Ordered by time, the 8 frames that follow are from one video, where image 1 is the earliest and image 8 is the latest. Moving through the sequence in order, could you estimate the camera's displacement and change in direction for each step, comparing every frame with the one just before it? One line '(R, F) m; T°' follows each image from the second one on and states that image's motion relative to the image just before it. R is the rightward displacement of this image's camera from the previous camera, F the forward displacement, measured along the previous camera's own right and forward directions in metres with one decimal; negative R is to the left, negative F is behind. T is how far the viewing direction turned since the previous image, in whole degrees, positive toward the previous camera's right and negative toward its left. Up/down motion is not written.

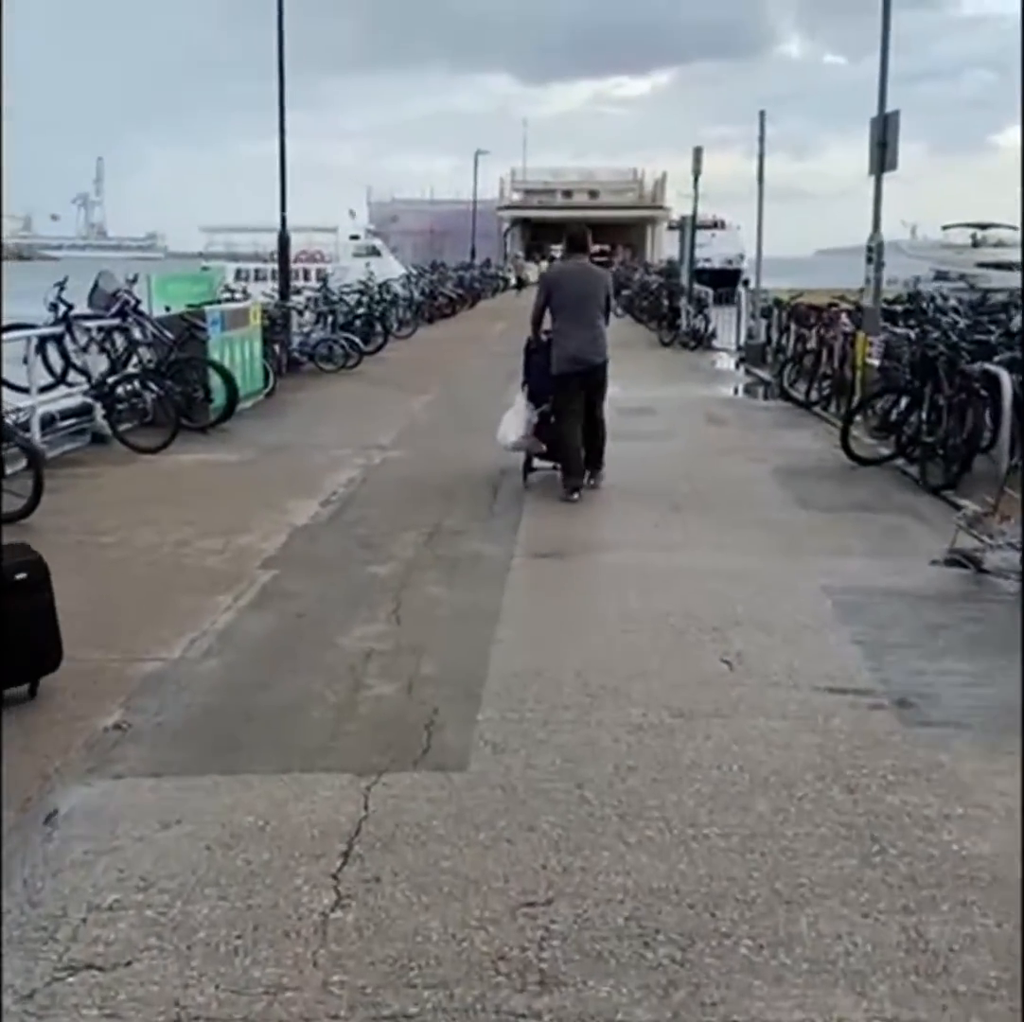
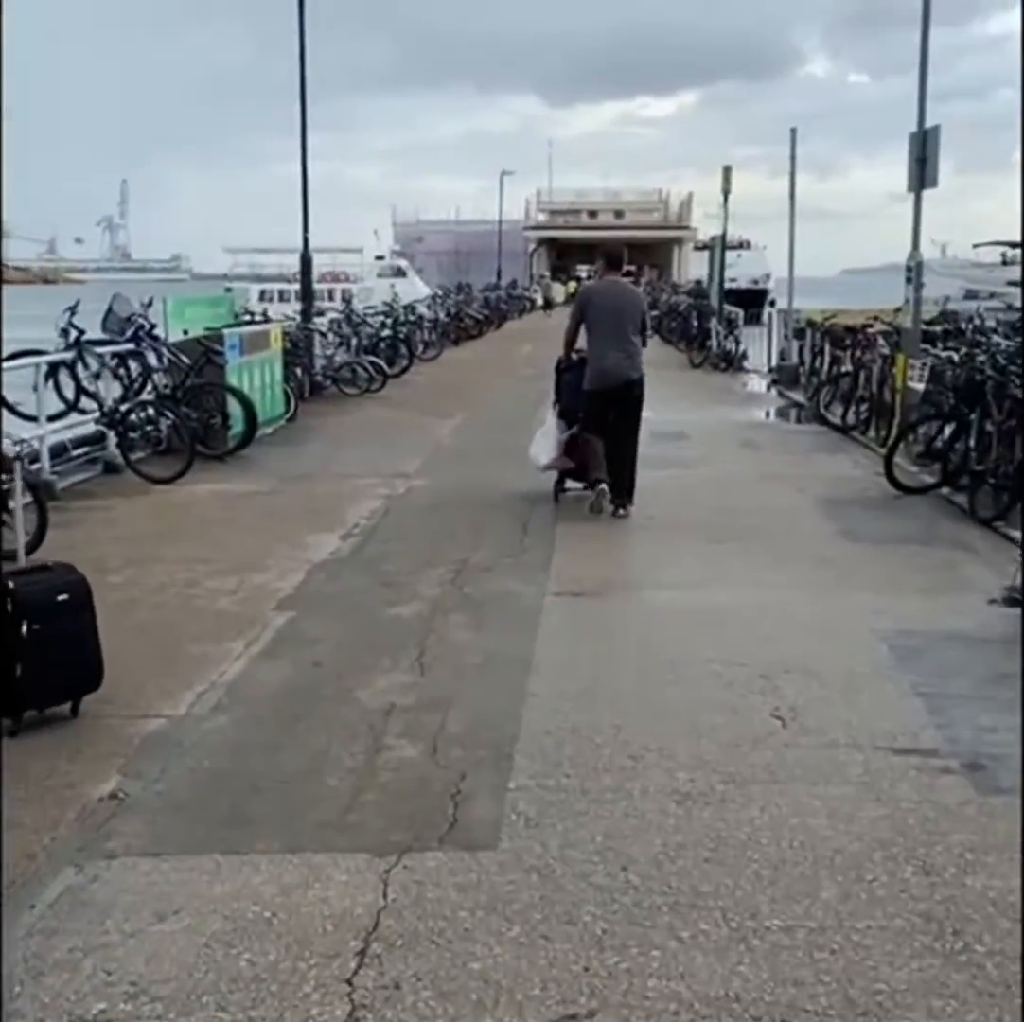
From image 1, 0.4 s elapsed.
(0.0, +0.4) m; -1°
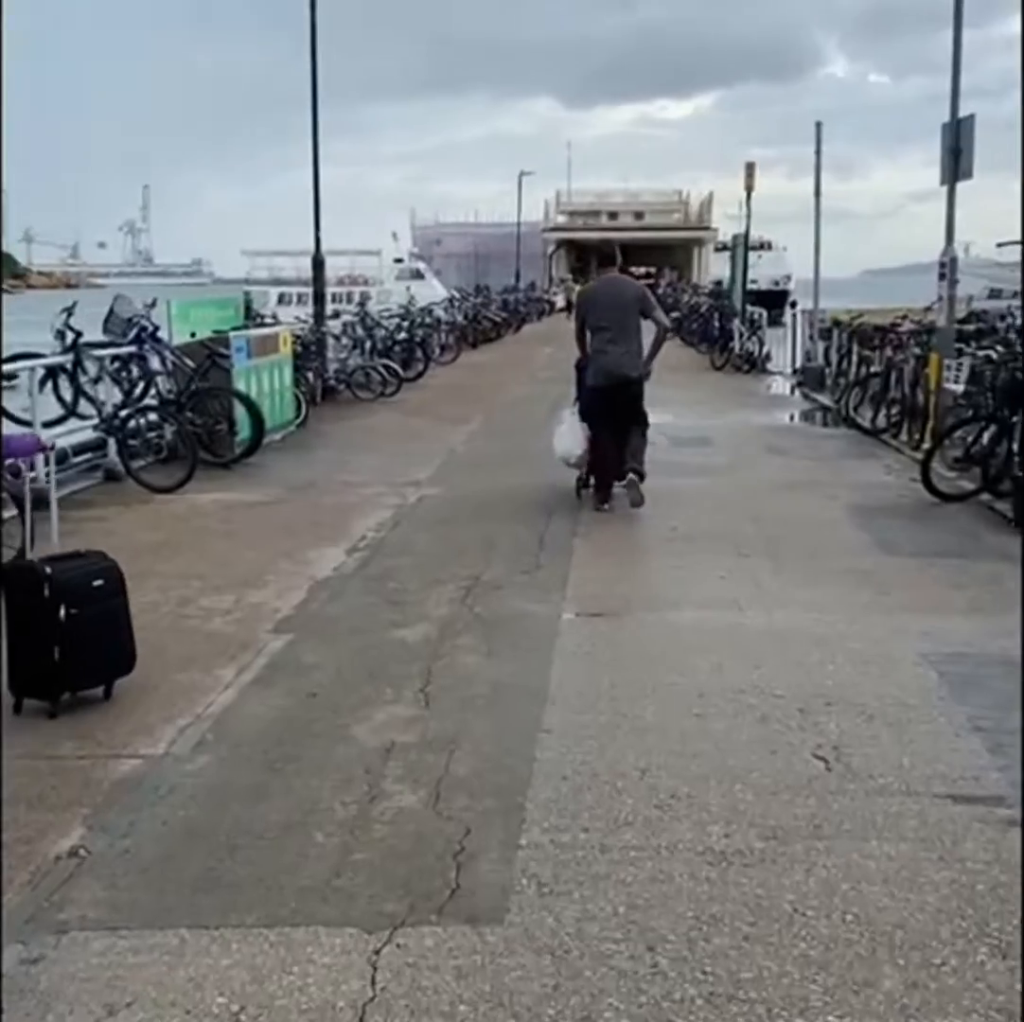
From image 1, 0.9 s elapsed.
(0.0, +0.5) m; -1°
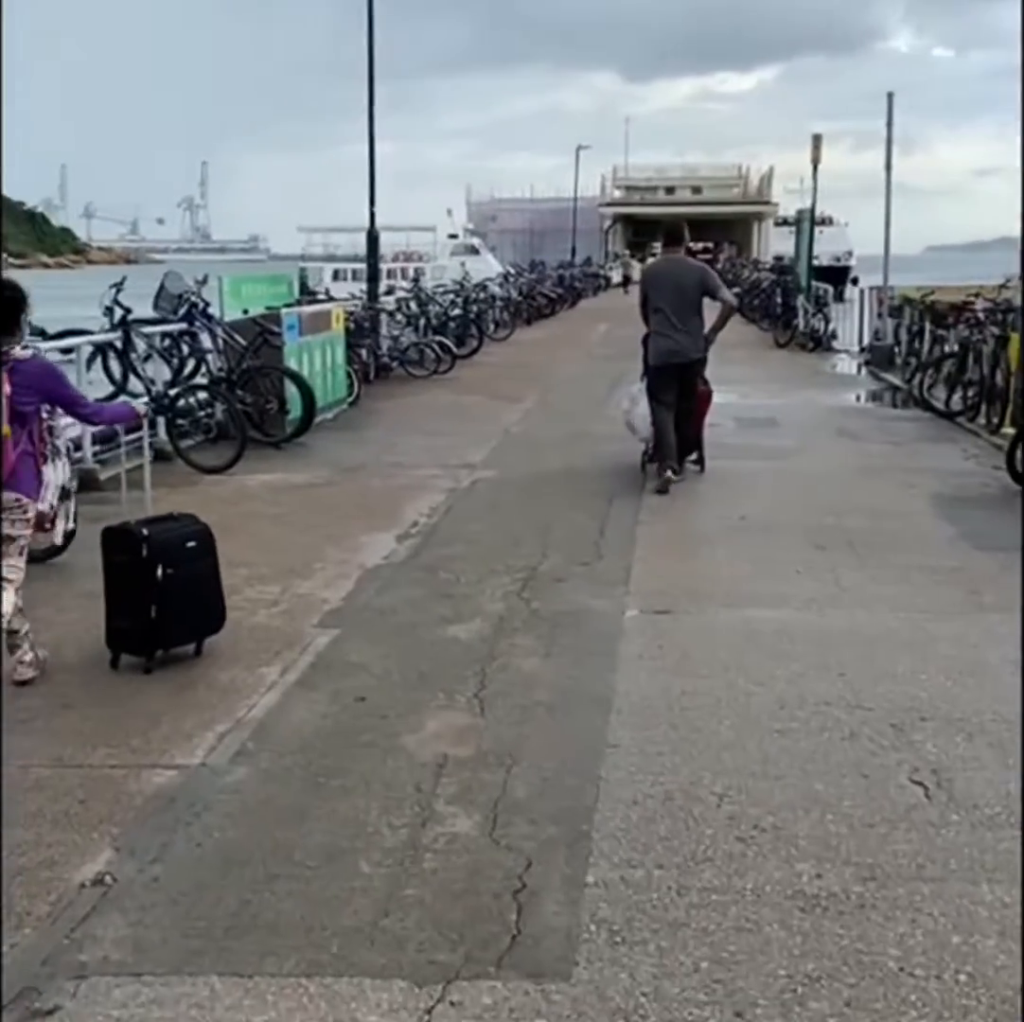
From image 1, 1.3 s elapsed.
(0.0, +0.4) m; -2°
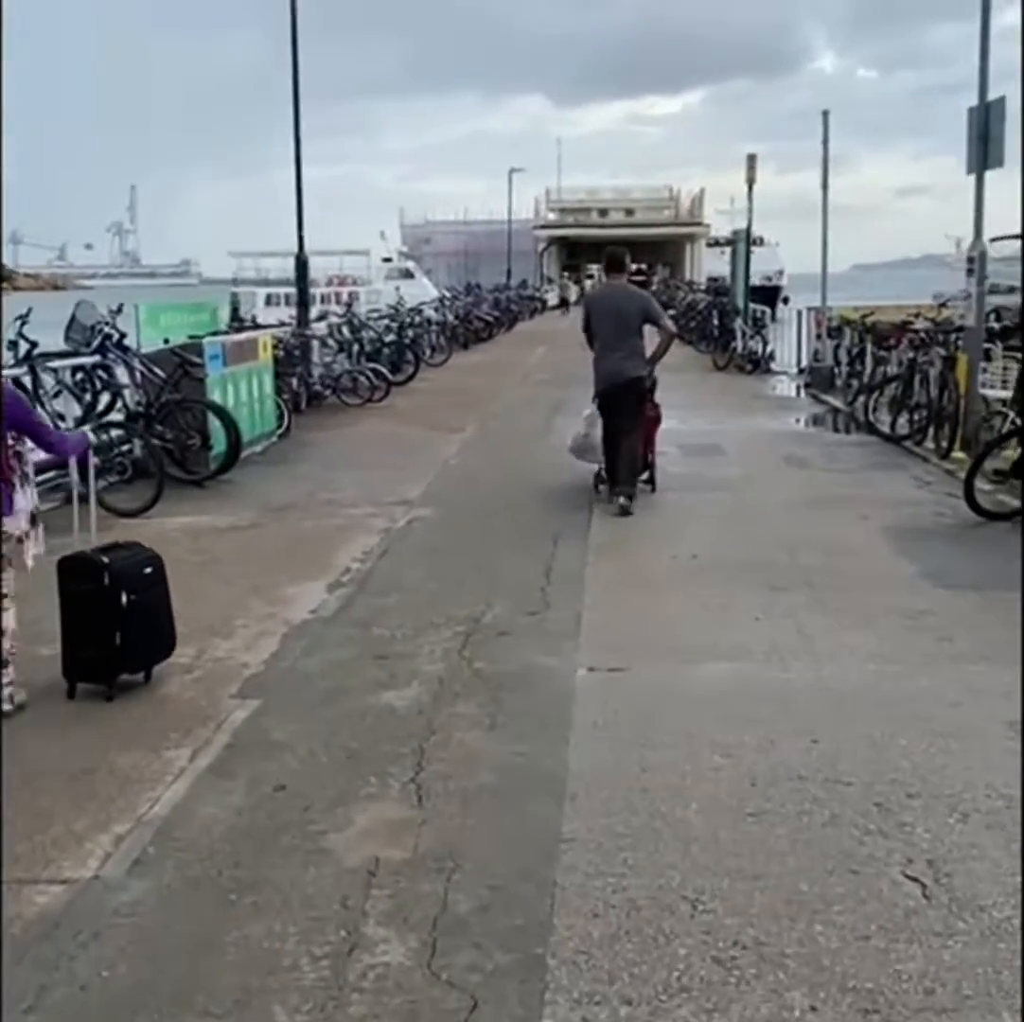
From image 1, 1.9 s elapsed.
(0.0, +0.5) m; +2°
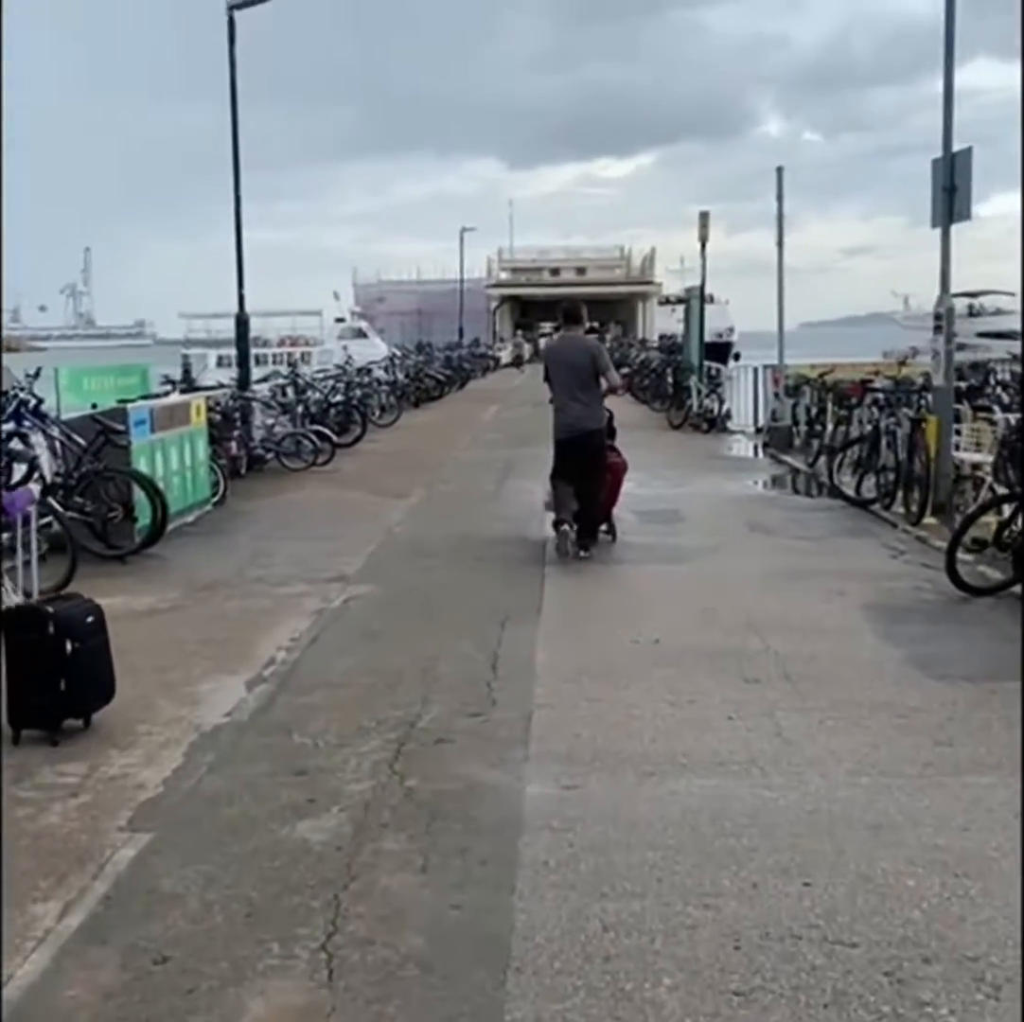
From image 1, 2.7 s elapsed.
(+0.1, +0.8) m; +2°
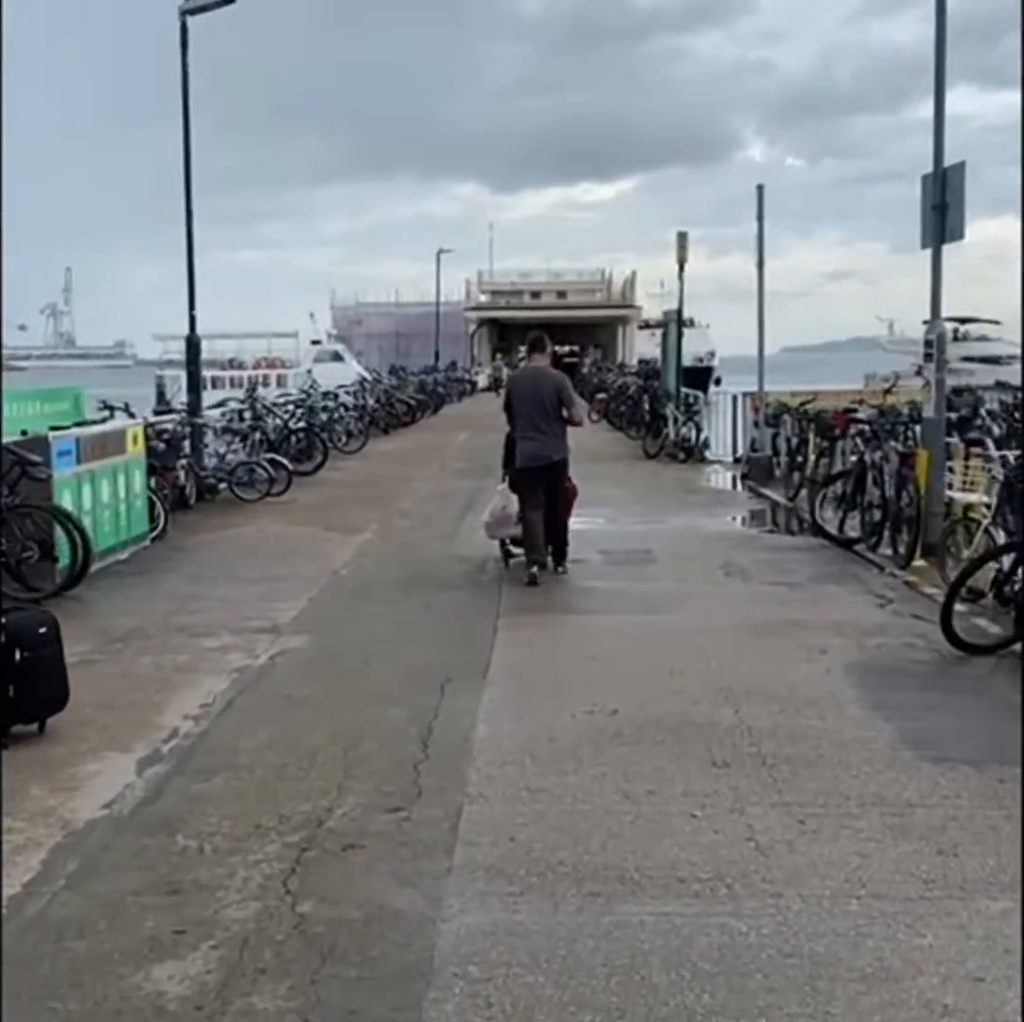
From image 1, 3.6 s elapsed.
(+0.2, +0.9) m; +1°
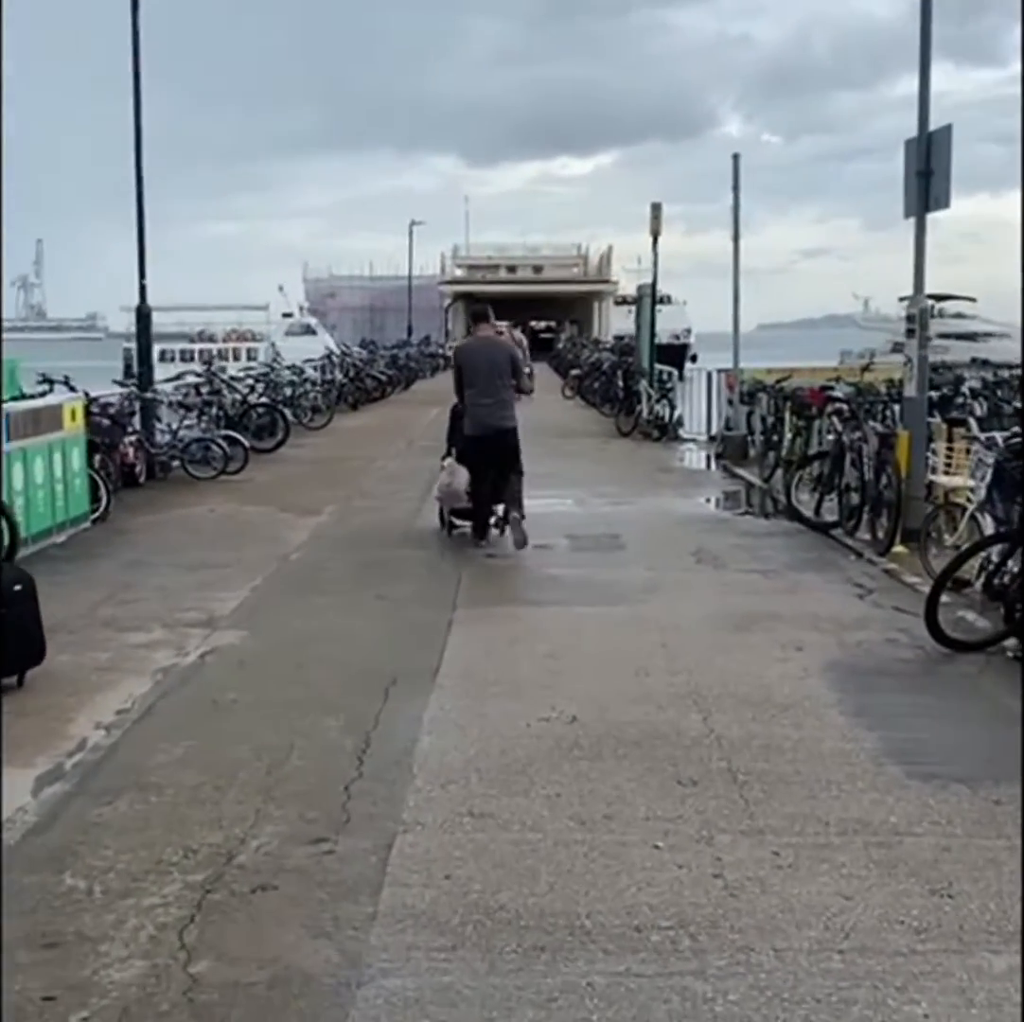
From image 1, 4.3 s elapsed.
(+0.1, +0.6) m; +1°
